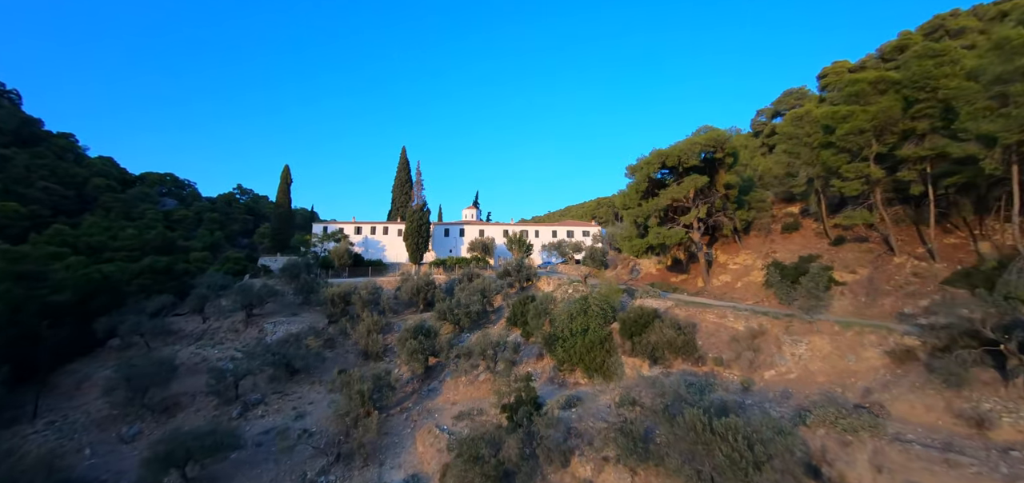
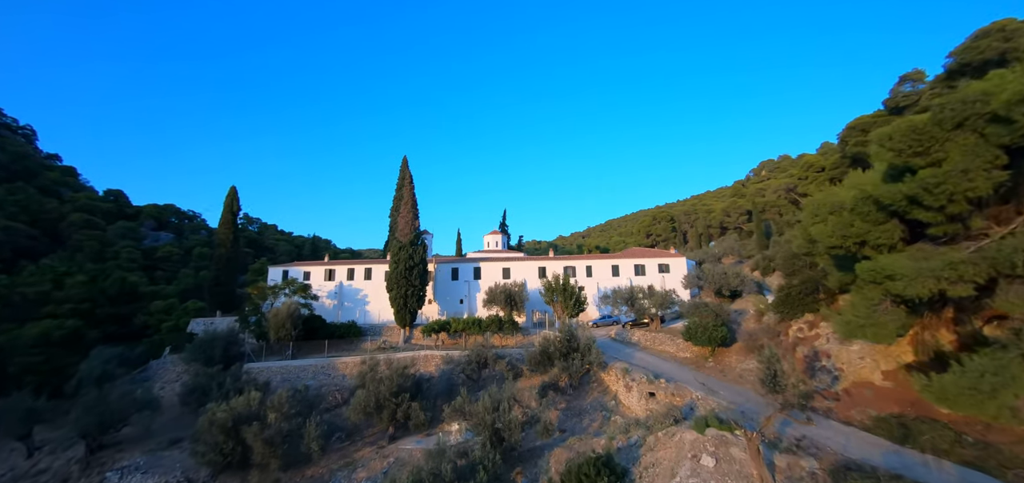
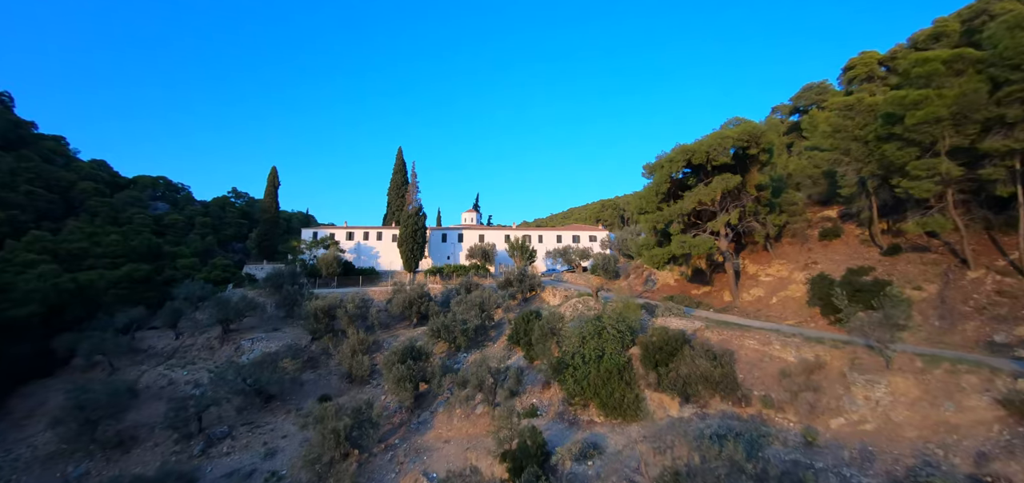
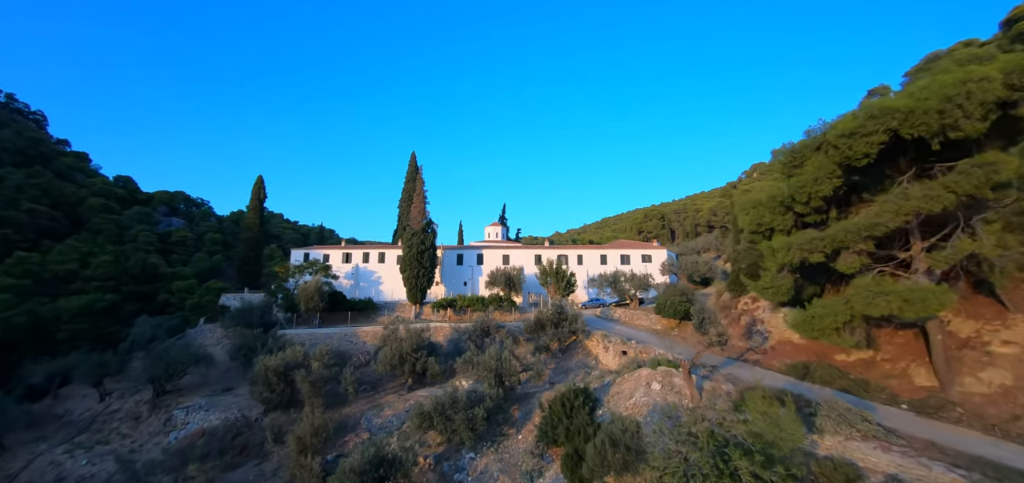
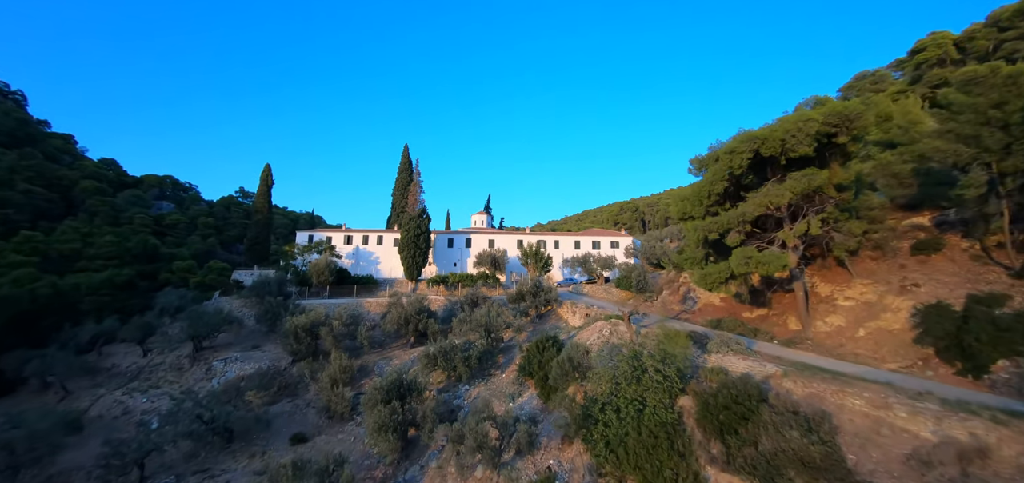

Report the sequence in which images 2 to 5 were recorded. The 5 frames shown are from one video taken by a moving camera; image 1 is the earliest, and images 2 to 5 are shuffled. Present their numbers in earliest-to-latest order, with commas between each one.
3, 5, 4, 2
